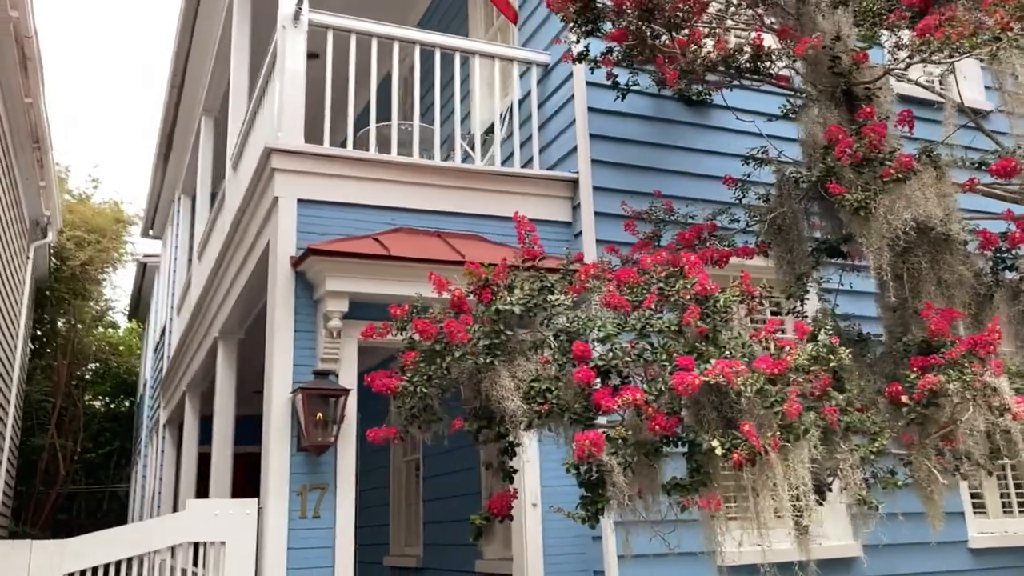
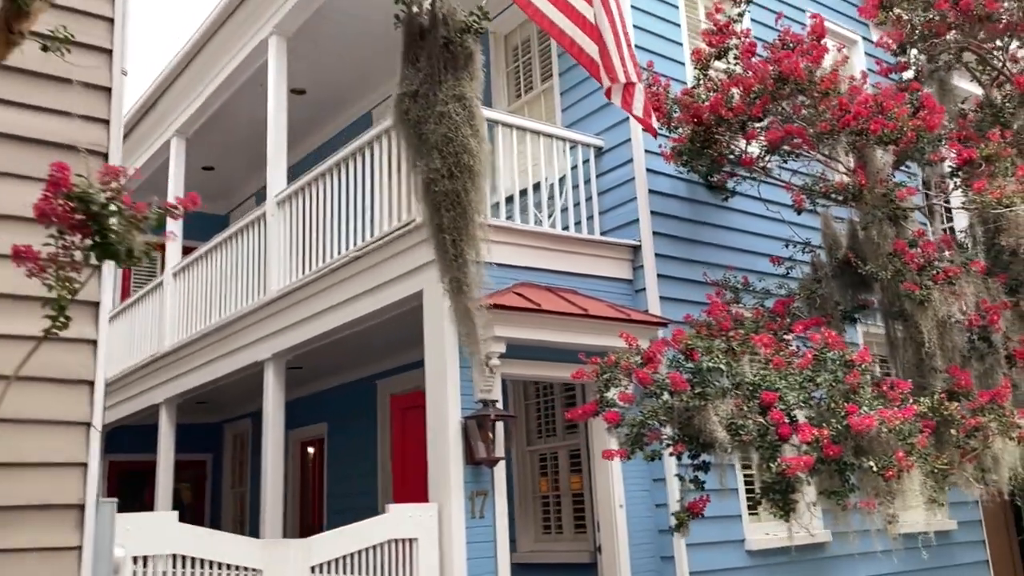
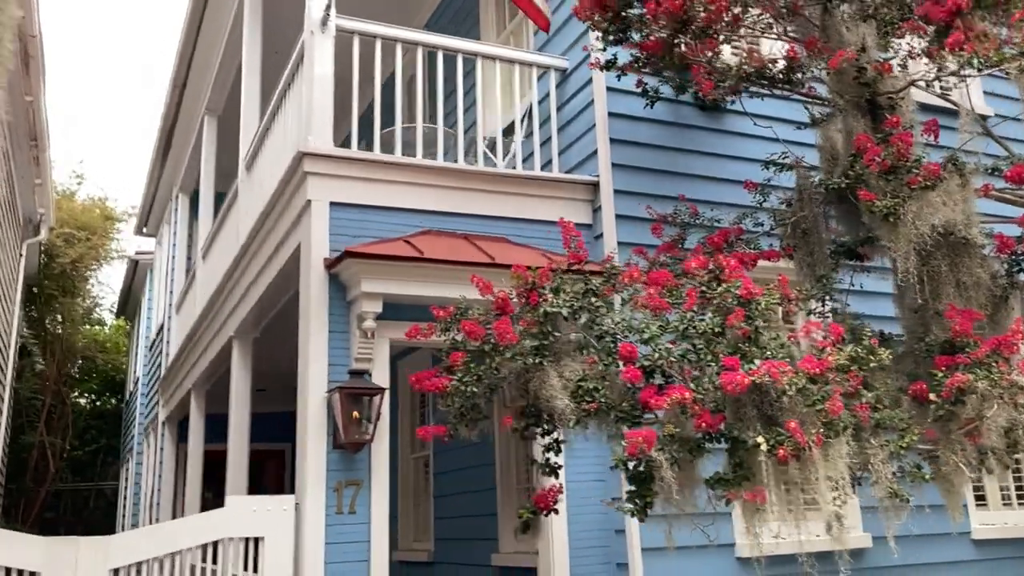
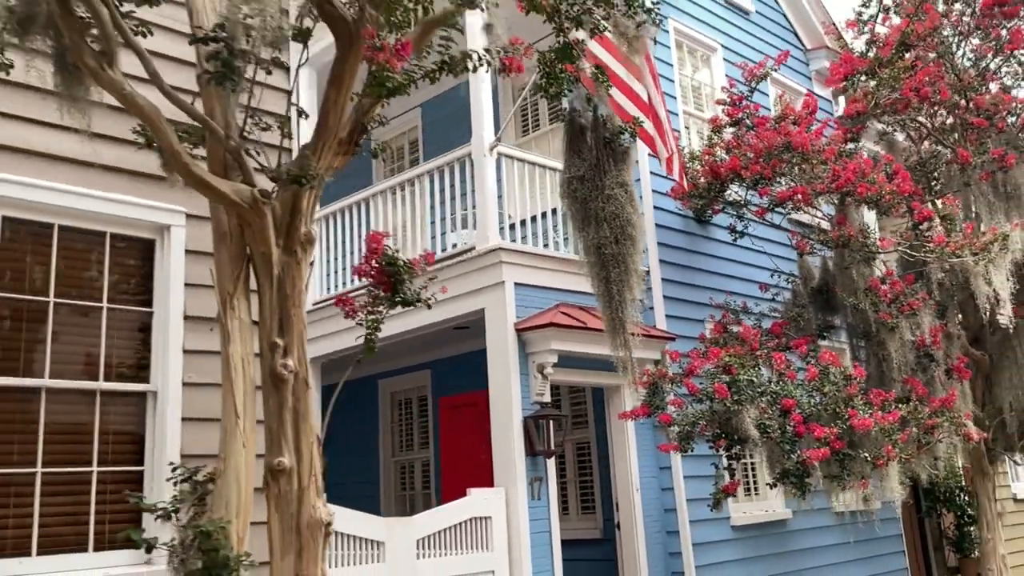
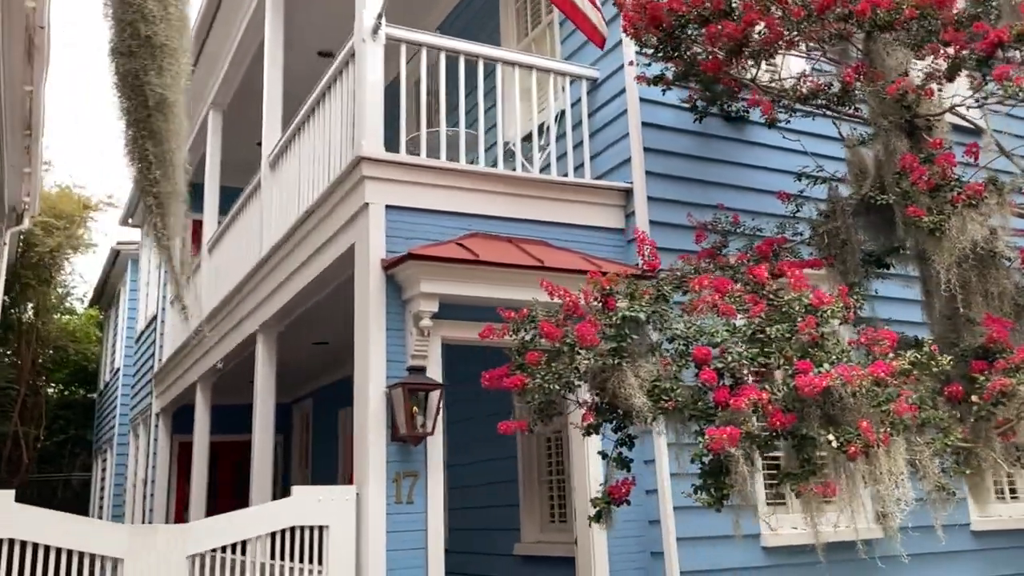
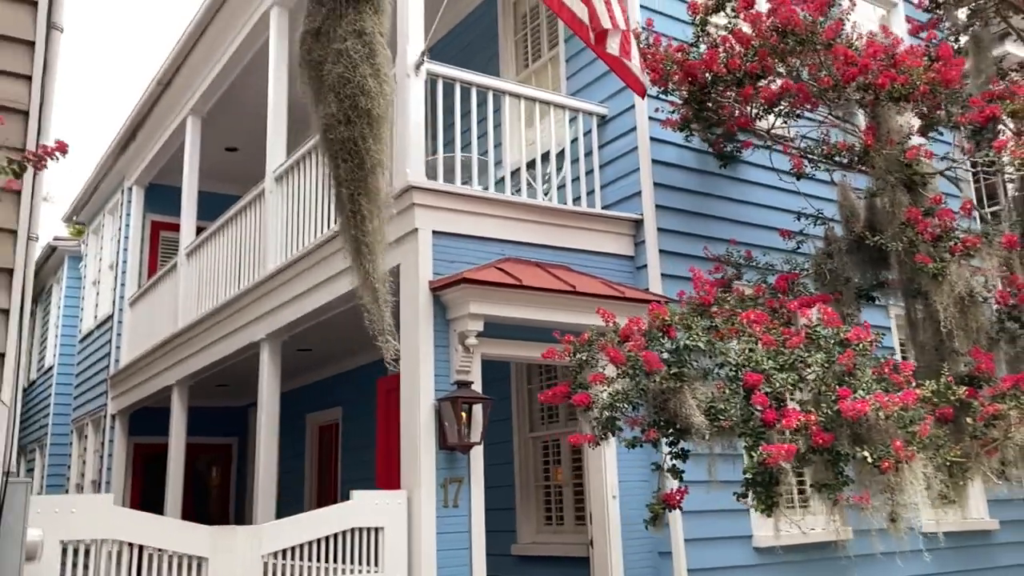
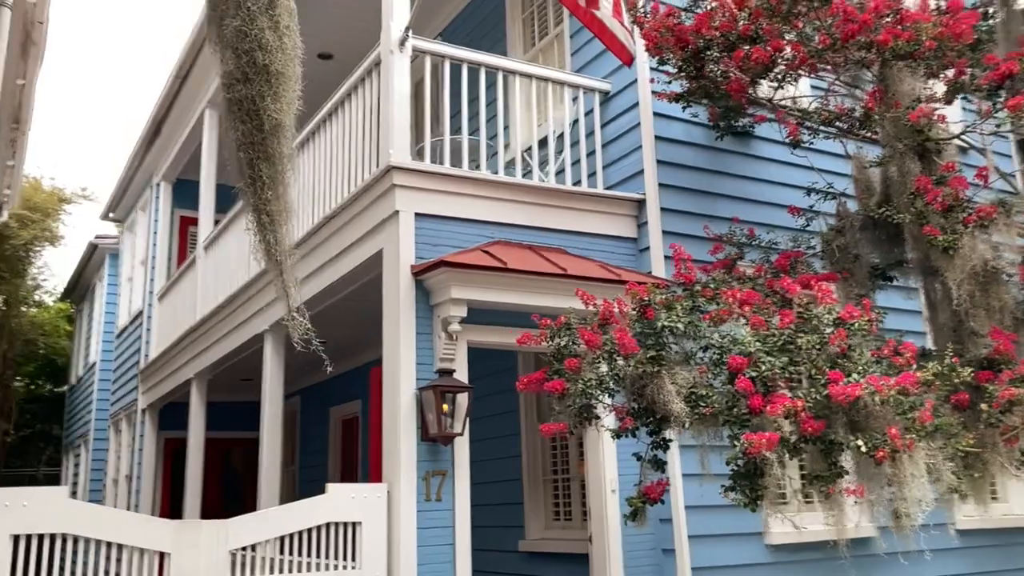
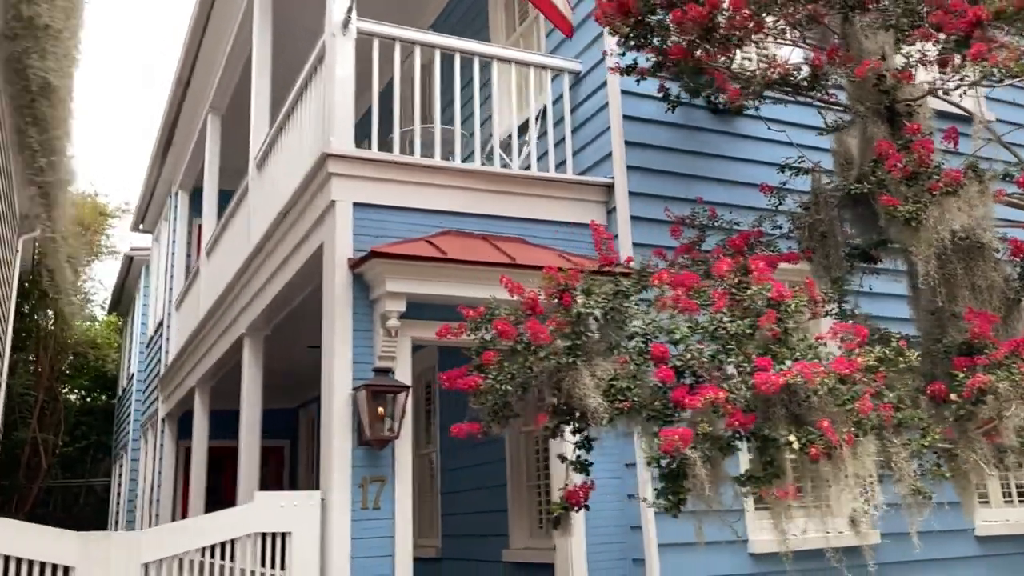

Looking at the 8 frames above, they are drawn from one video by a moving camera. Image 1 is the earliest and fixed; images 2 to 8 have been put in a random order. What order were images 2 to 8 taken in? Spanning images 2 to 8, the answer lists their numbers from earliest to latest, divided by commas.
3, 8, 5, 7, 6, 2, 4
